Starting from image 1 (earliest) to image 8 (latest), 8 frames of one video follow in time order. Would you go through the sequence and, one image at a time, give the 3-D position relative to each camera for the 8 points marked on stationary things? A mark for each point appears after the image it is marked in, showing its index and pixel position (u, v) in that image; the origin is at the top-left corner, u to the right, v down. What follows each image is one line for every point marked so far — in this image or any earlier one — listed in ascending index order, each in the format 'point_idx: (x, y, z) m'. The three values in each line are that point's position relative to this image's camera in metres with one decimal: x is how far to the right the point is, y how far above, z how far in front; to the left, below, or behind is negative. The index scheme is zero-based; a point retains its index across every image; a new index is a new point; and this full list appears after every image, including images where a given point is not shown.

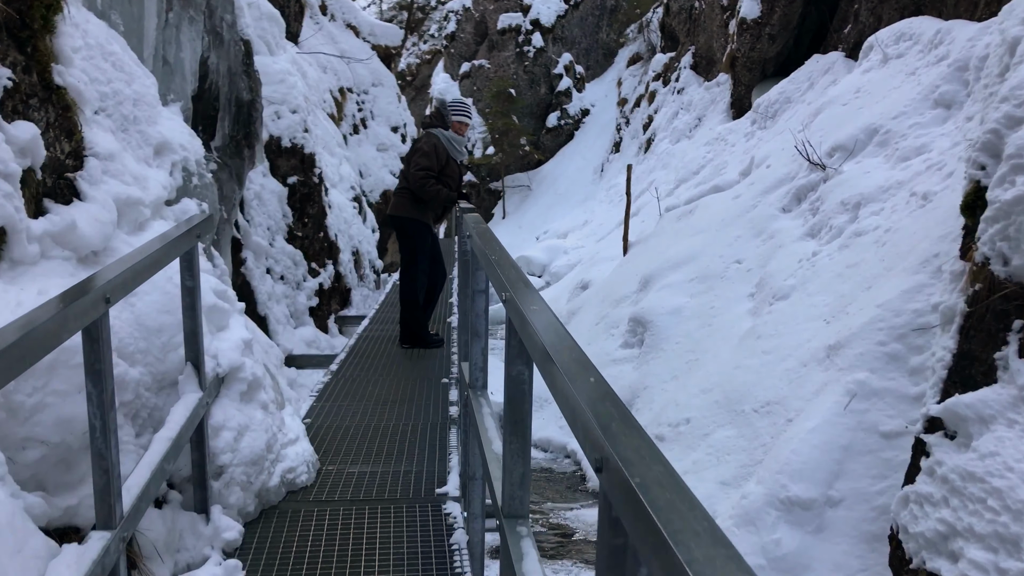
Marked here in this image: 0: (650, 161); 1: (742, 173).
0: (+1.8, +1.7, +13.5) m
1: (+2.1, +1.1, +9.3) m
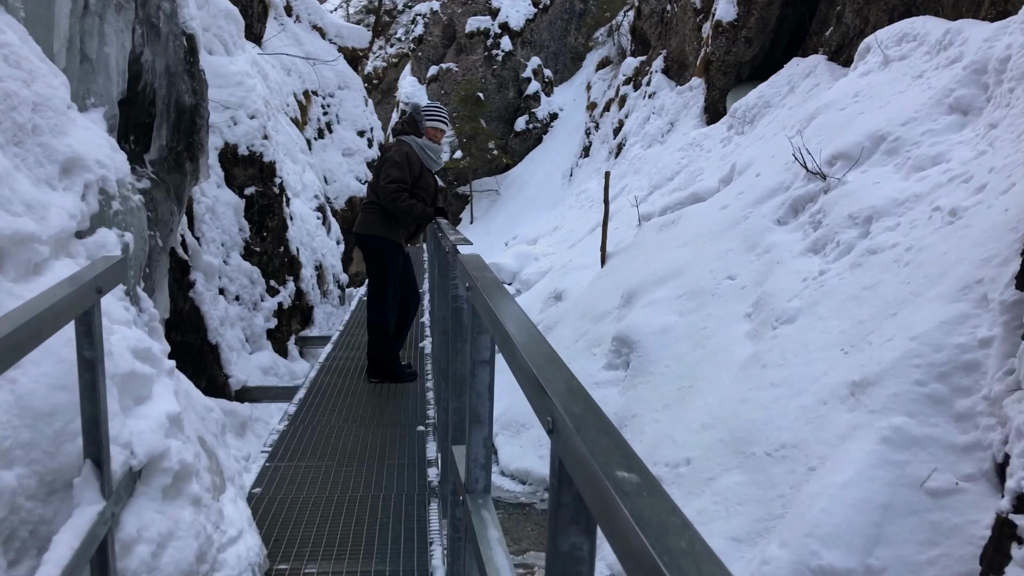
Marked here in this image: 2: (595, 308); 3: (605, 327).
0: (+1.4, +1.6, +13.1) m
1: (+1.9, +0.9, +8.9) m
2: (+0.6, -0.2, +7.0) m
3: (+0.6, -0.3, +6.5) m
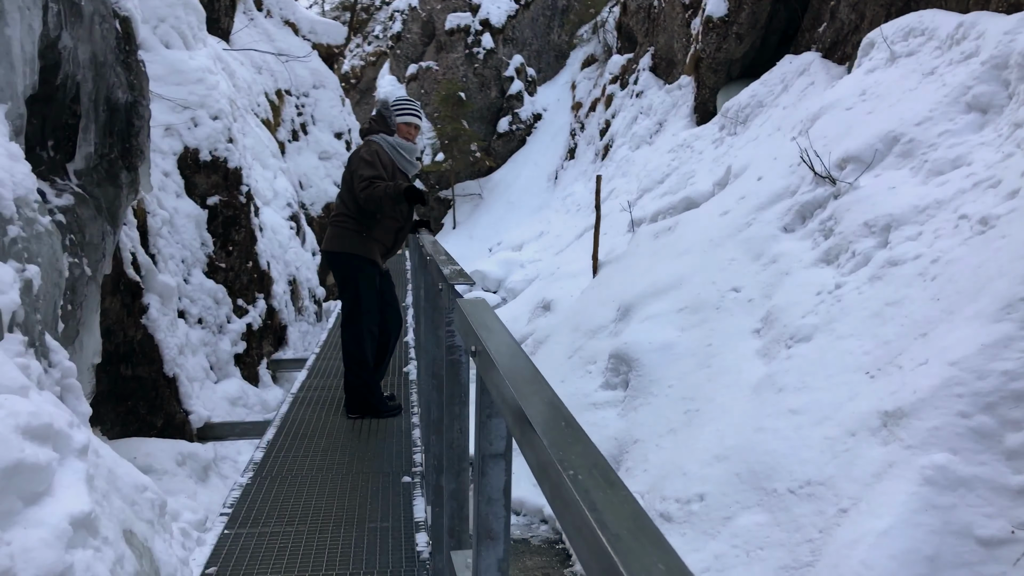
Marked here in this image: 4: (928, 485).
0: (+1.2, +1.5, +12.7) m
1: (+1.7, +0.9, +8.5) m
2: (+0.5, -0.2, +6.6) m
3: (+0.5, -0.3, +6.1) m
4: (+1.3, -0.6, +3.0) m
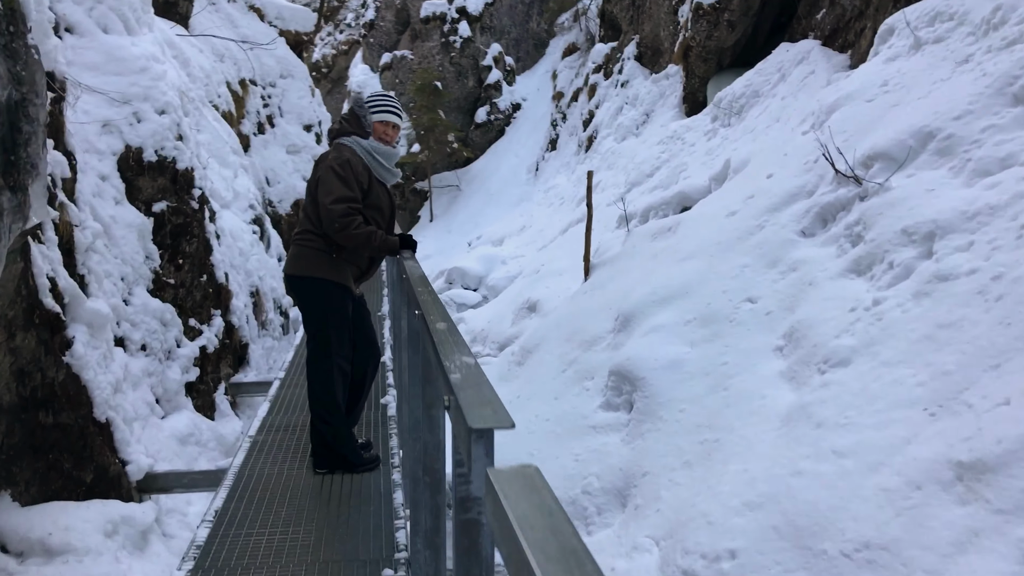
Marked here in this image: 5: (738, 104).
0: (+1.0, +1.5, +12.1) m
1: (+1.6, +0.9, +8.0) m
2: (+0.4, -0.3, +6.0) m
3: (+0.5, -0.4, +5.6) m
4: (+1.3, -0.7, +2.5) m
5: (+2.1, +1.7, +9.4) m
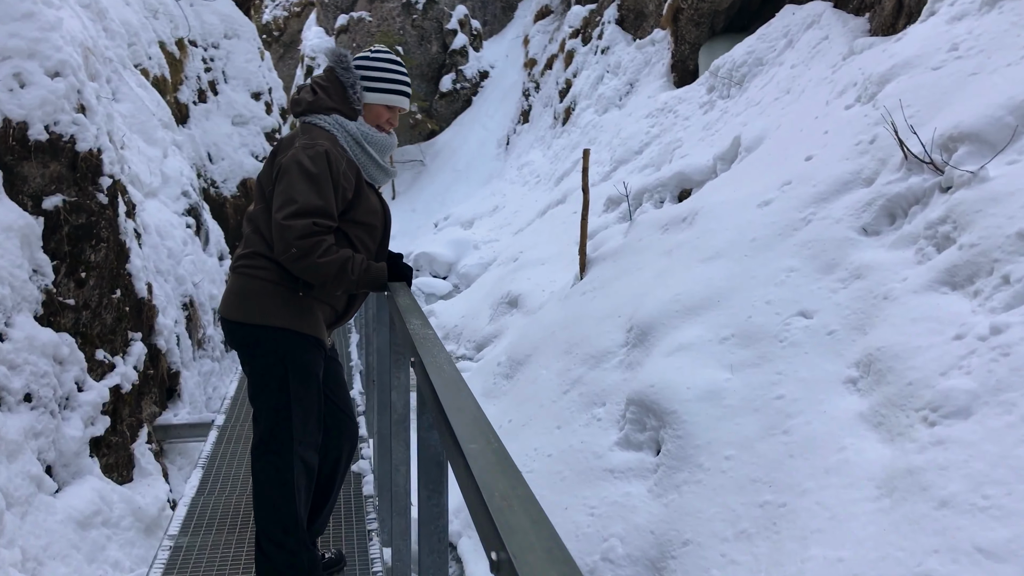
0: (+0.7, +1.7, +11.1) m
1: (+1.5, +0.9, +7.1) m
2: (+0.4, -0.3, +5.1) m
3: (+0.4, -0.4, +4.6) m
4: (+1.4, -0.8, +1.6) m
5: (+1.9, +1.8, +8.5) m
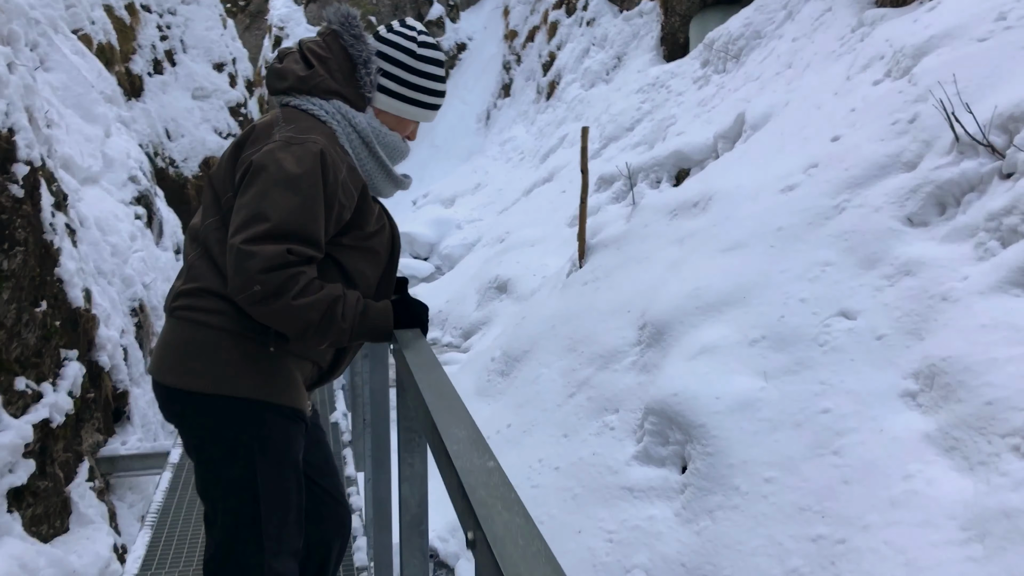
0: (+0.5, +1.9, +10.6) m
1: (+1.4, +1.0, +6.6) m
2: (+0.4, -0.3, +4.6) m
3: (+0.4, -0.4, +4.2) m
4: (+1.5, -0.8, +1.2) m
5: (+1.8, +1.9, +8.0) m
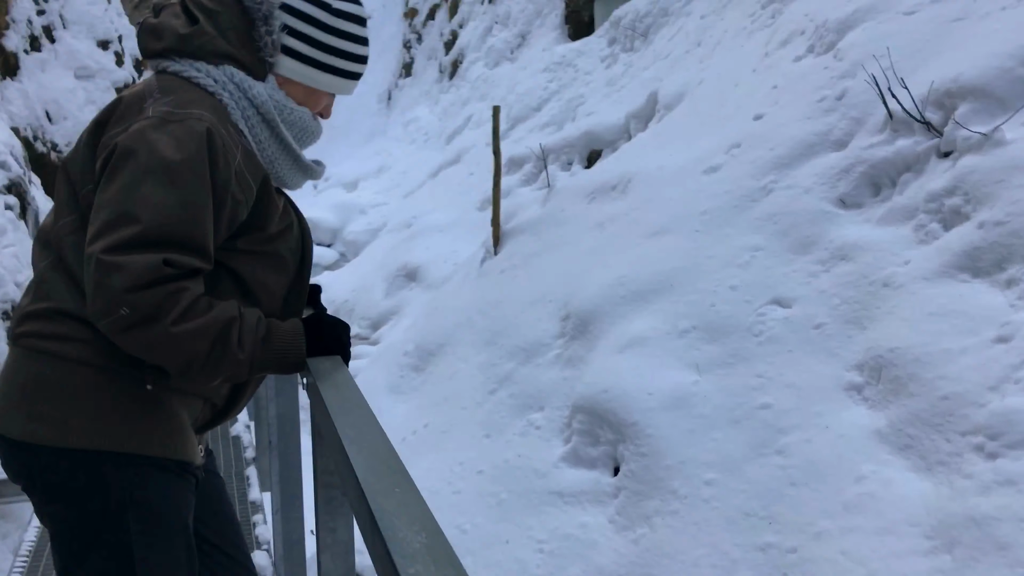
0: (-0.5, +2.0, +10.3) m
1: (+0.8, +1.1, +6.4) m
2: (0.0, -0.2, +4.4) m
3: (+0.1, -0.4, +3.9) m
4: (+1.4, -0.8, +1.1) m
5: (+1.0, +2.1, +7.8) m
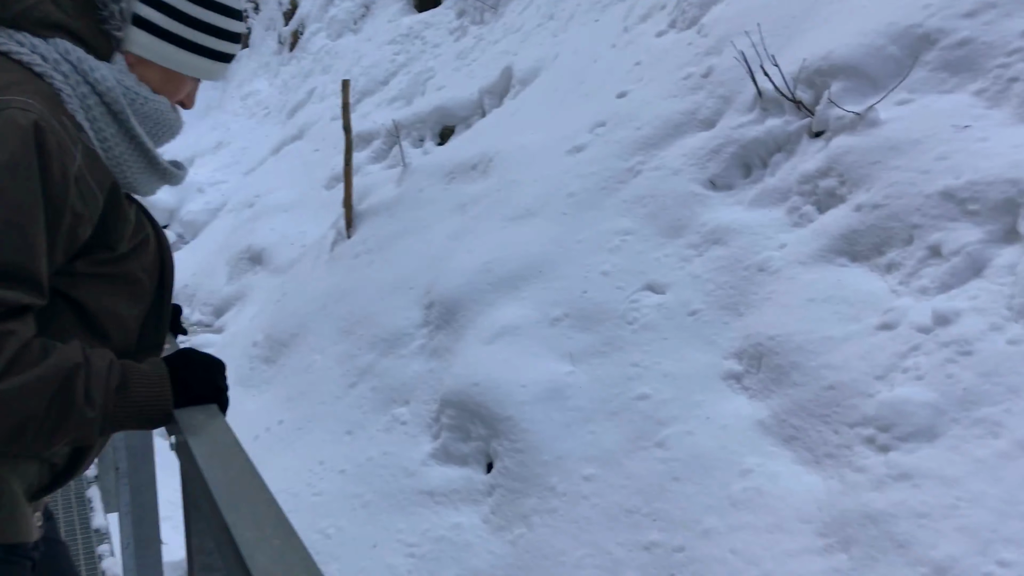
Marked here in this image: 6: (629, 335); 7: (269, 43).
0: (-2.1, +2.2, +9.8) m
1: (-0.1, +1.2, +6.2) m
2: (-0.6, -0.2, +4.1) m
3: (-0.4, -0.3, +3.7) m
4: (+1.4, -0.8, +1.1) m
5: (-0.1, +2.2, +7.7) m
6: (+0.4, -0.2, +3.2) m
7: (-2.7, +2.8, +11.2) m
